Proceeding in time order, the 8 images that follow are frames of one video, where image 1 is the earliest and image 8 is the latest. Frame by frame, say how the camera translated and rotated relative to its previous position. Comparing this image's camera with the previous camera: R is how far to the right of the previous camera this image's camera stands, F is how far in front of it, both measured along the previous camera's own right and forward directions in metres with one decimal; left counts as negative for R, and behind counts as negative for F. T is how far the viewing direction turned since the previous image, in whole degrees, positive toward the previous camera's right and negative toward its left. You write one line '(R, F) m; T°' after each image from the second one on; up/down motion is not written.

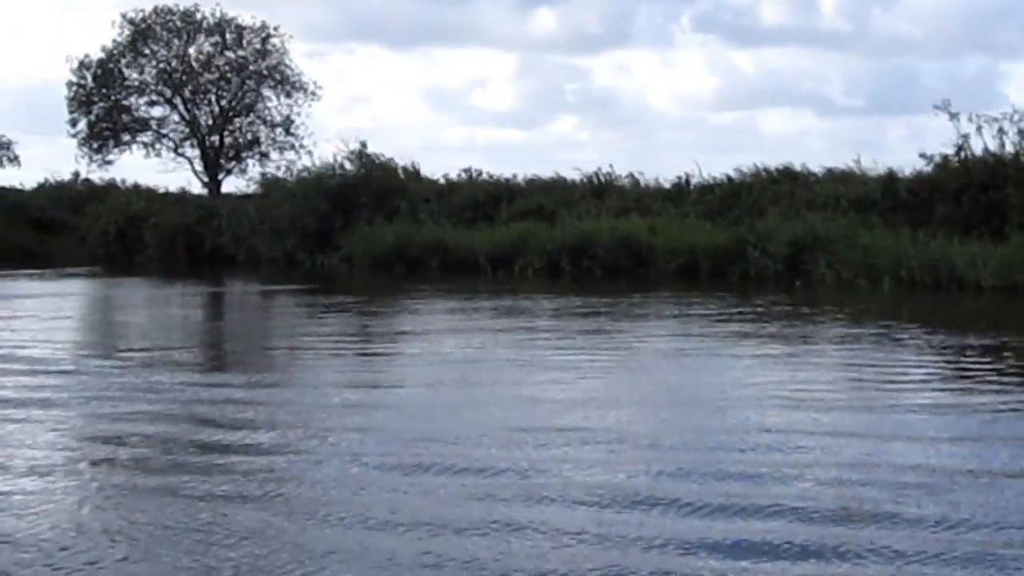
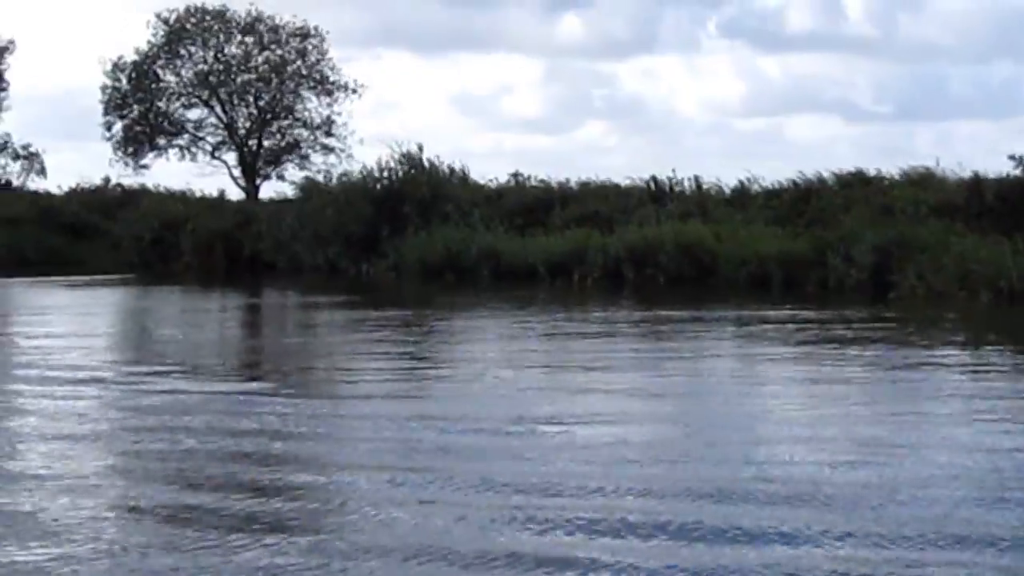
(-0.2, +1.3) m; -1°
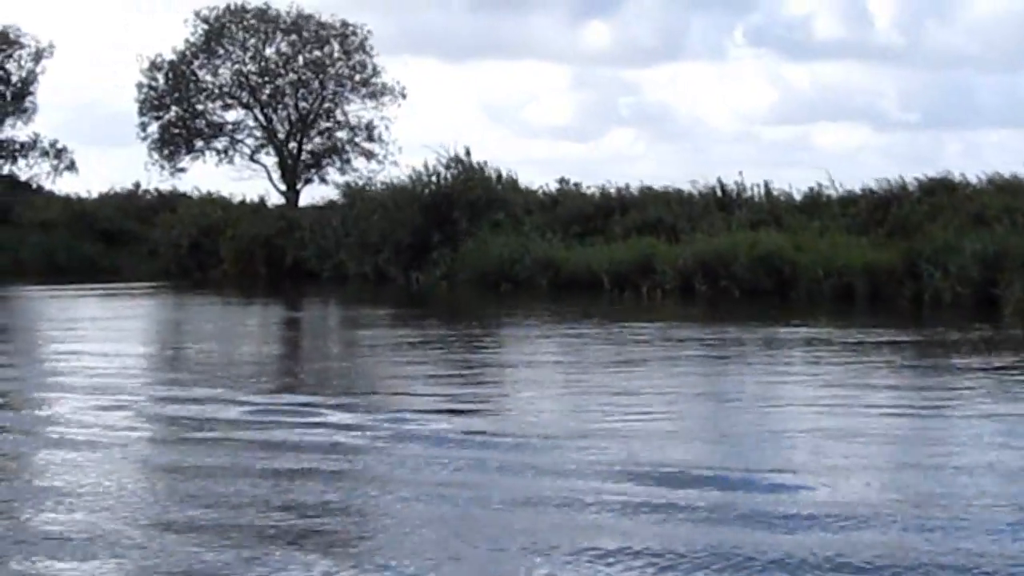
(-0.2, +1.5) m; -1°
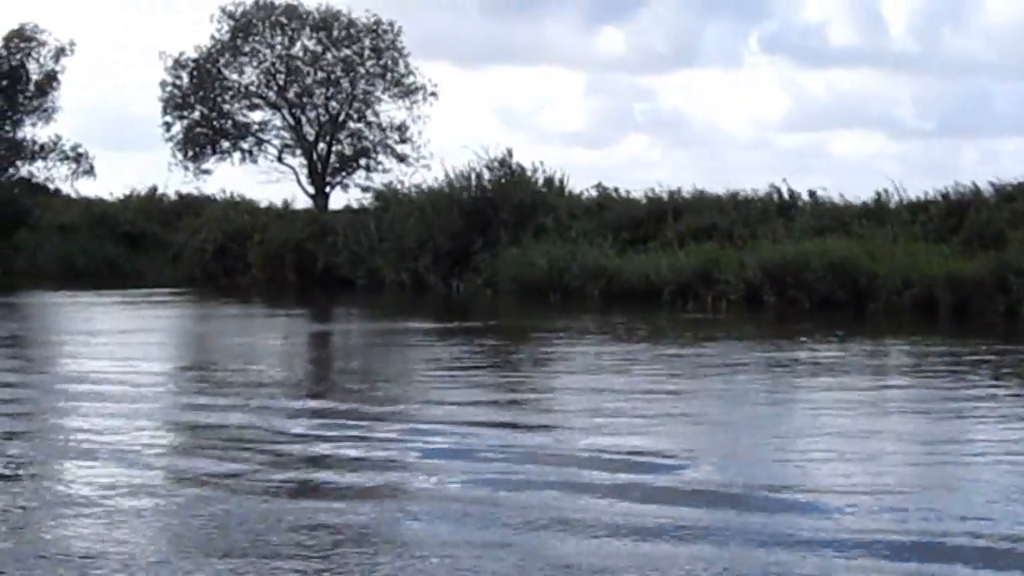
(-0.2, +1.5) m; 0°
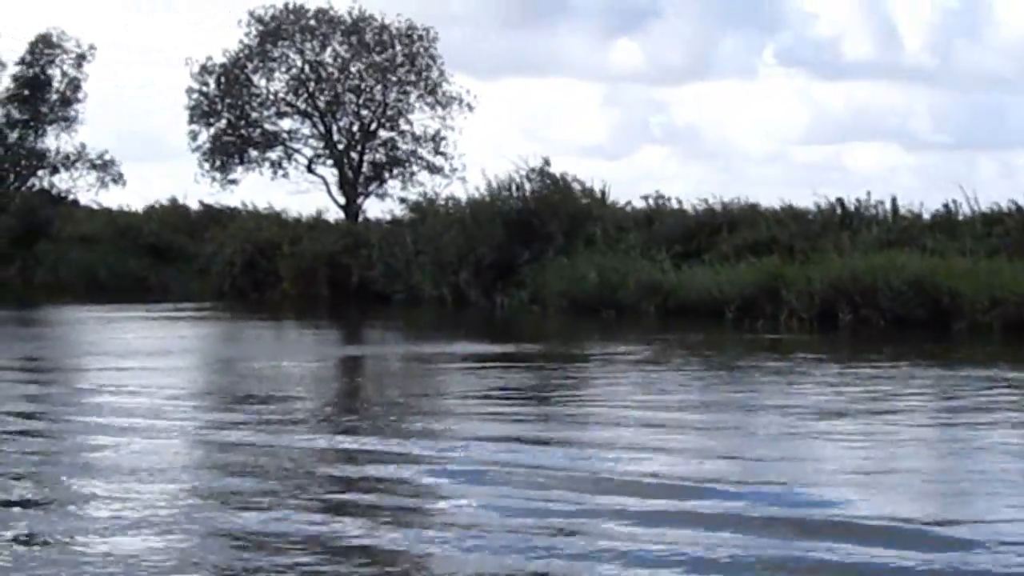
(-0.2, +1.4) m; 0°
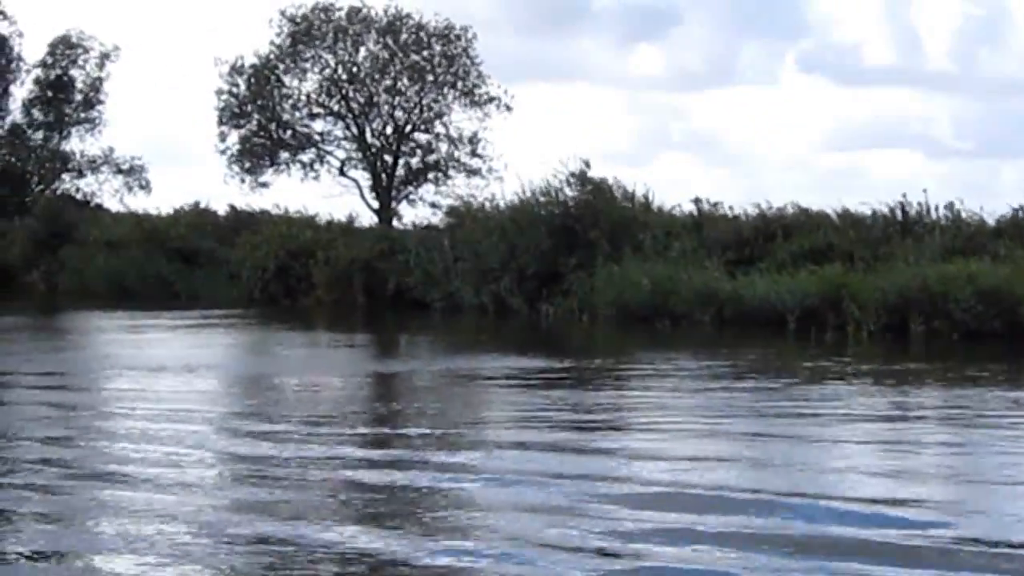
(-0.2, +1.1) m; 0°
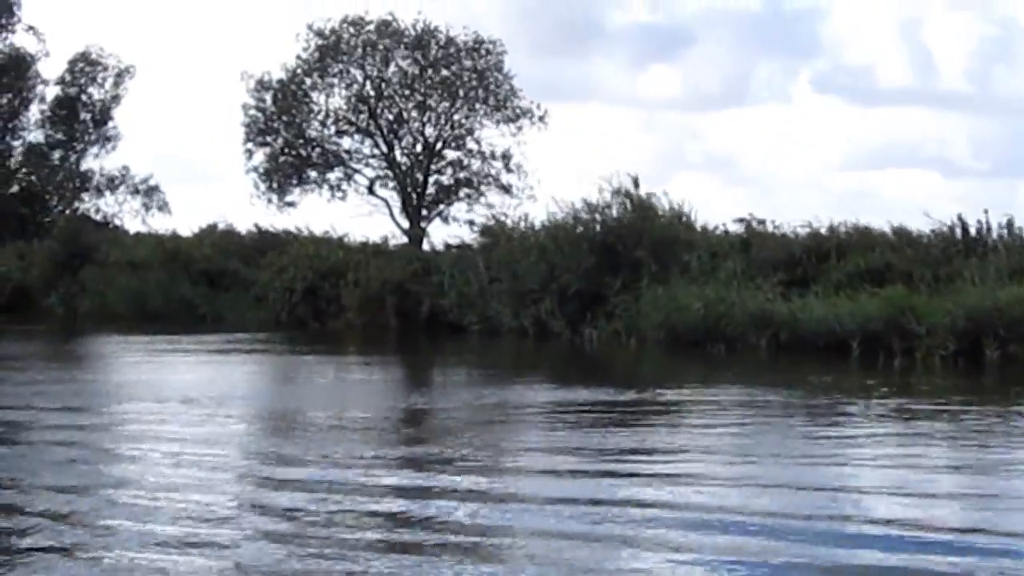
(-0.2, +1.1) m; 0°
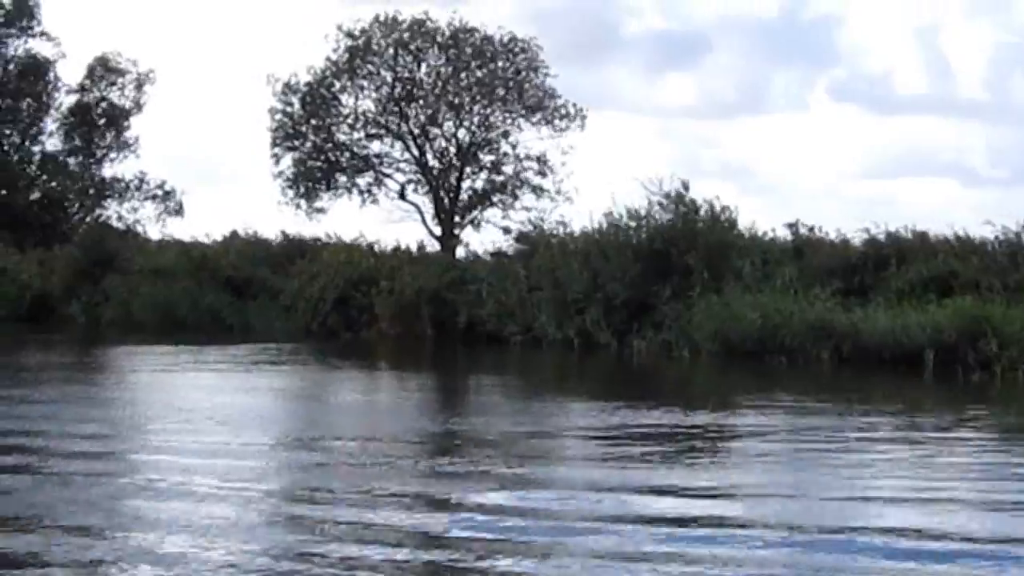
(-0.2, +1.1) m; 0°
